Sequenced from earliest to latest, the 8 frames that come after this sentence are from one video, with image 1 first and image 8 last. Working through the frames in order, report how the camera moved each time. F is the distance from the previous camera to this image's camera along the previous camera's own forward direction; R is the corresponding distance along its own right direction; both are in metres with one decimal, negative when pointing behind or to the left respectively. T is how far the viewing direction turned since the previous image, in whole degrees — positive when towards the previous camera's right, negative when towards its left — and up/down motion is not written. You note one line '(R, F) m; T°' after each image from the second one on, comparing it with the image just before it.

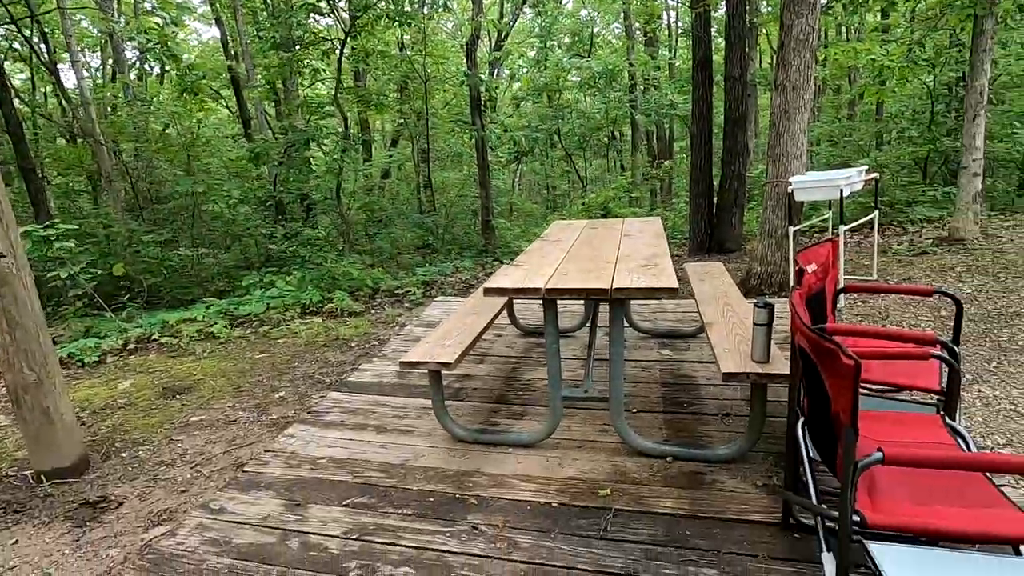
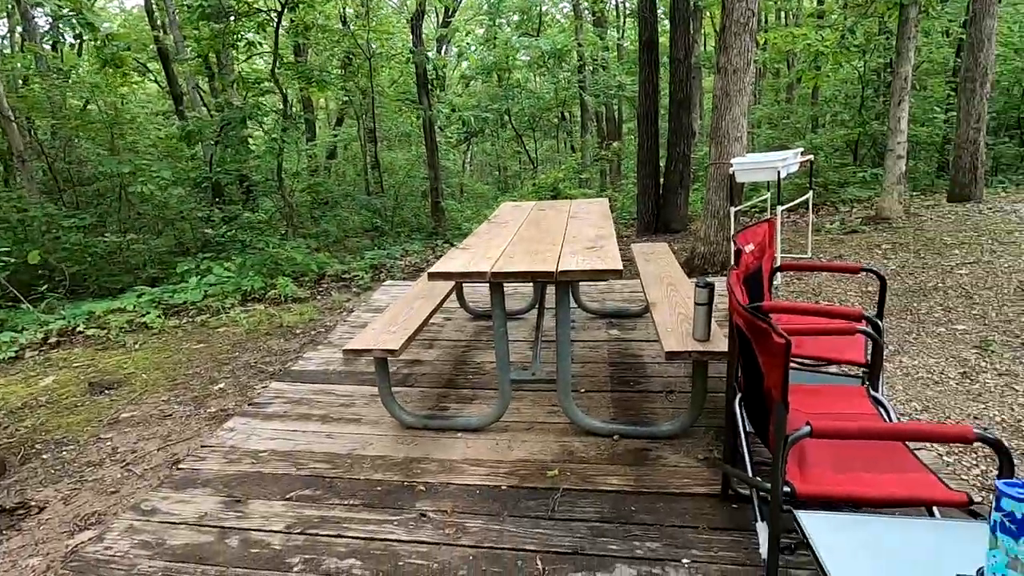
(0.0, 0.0) m; +5°
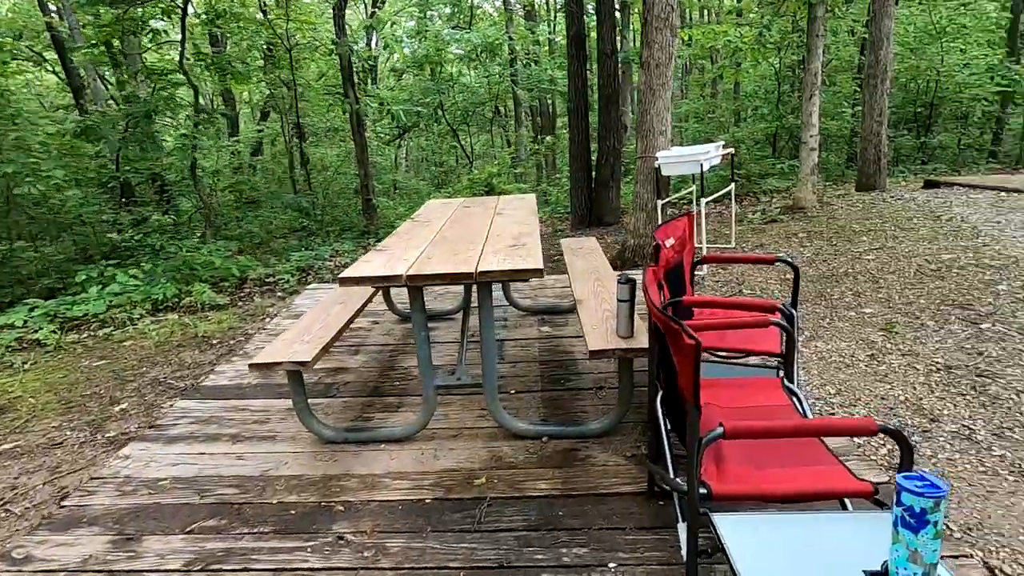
(+0.1, +0.1) m; +6°
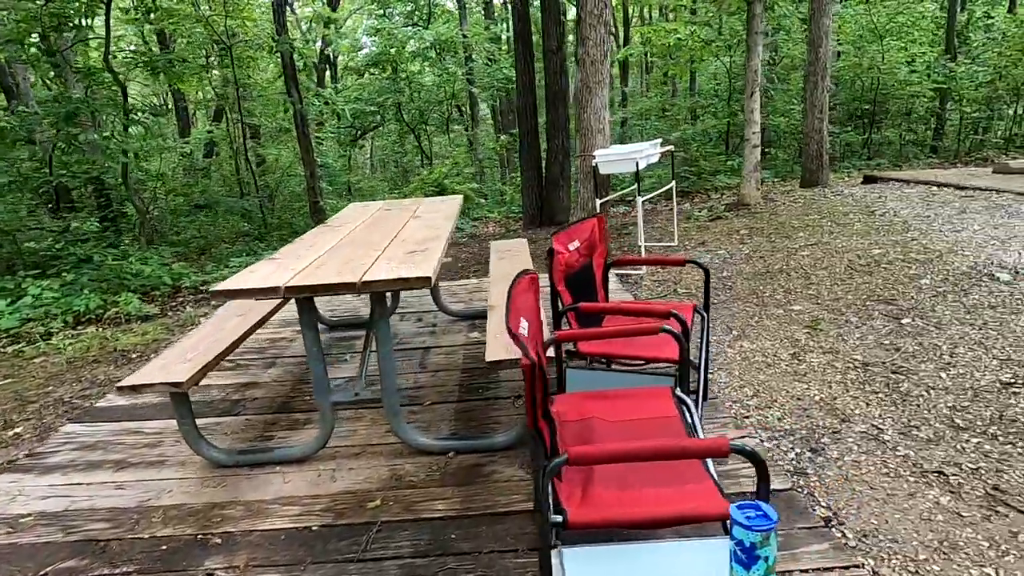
(+0.3, +0.1) m; +3°
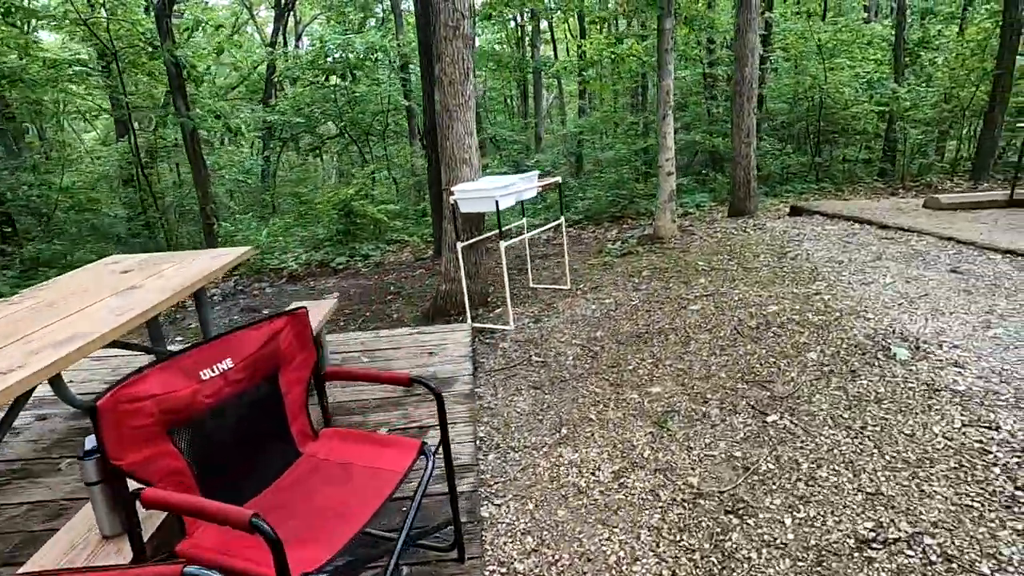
(+1.1, +0.7) m; +2°
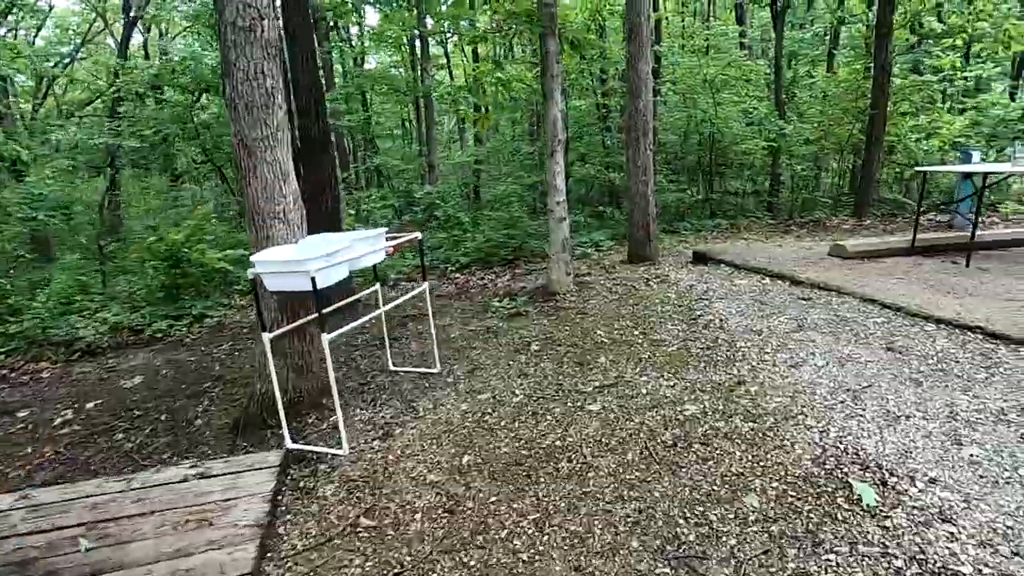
(+0.4, +1.1) m; +10°
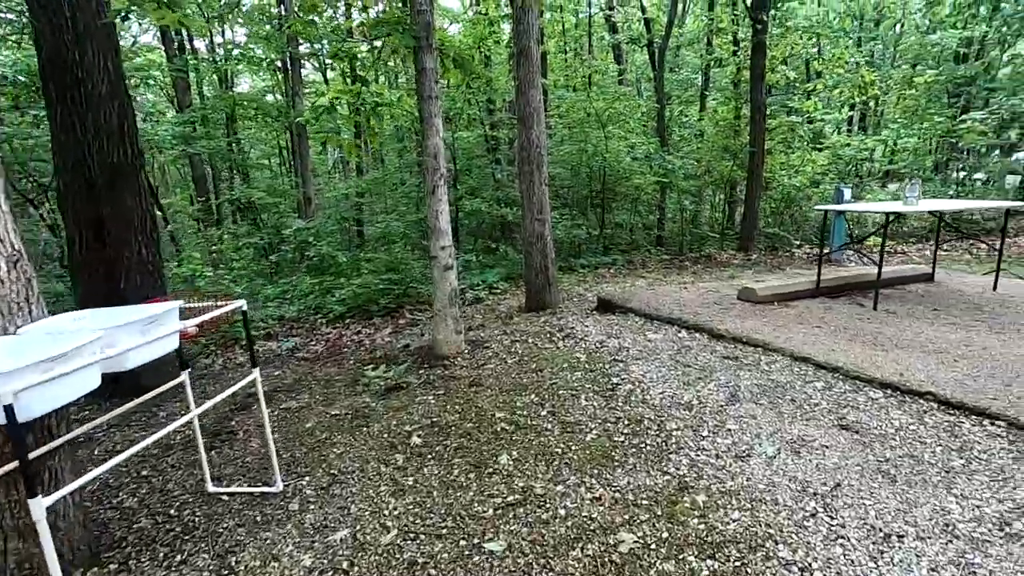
(+0.1, +0.9) m; +11°
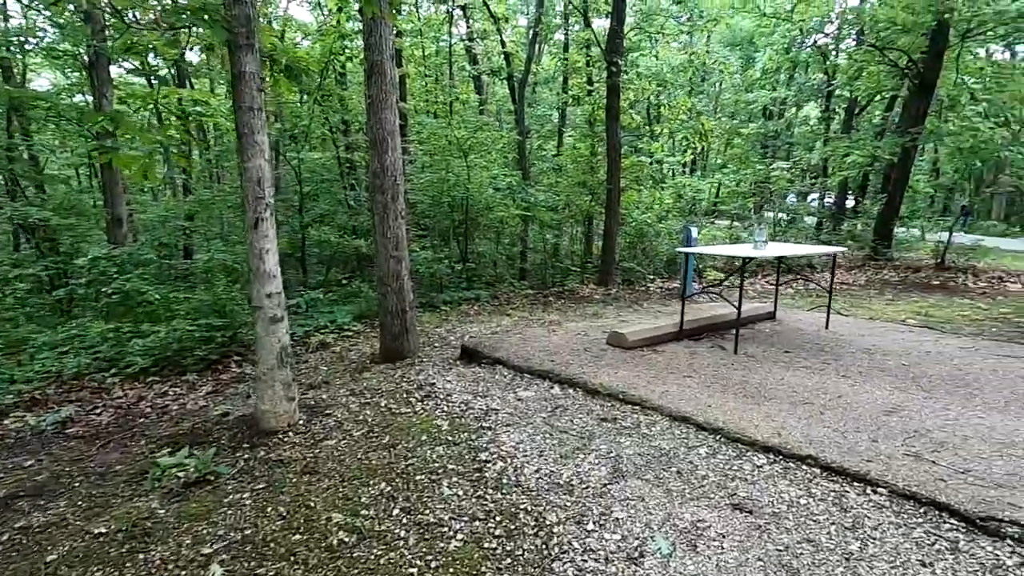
(+0.1, +0.6) m; +15°
